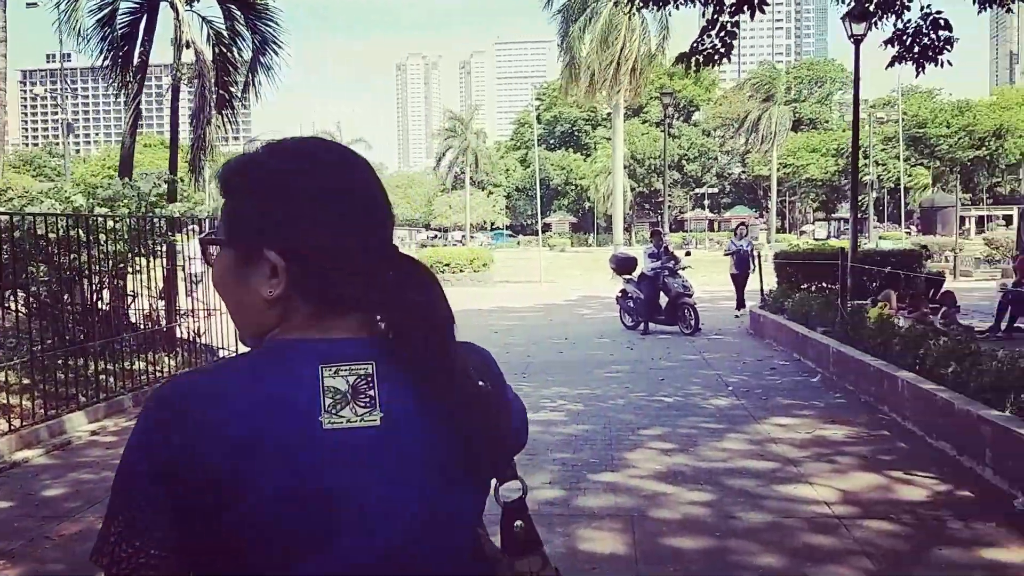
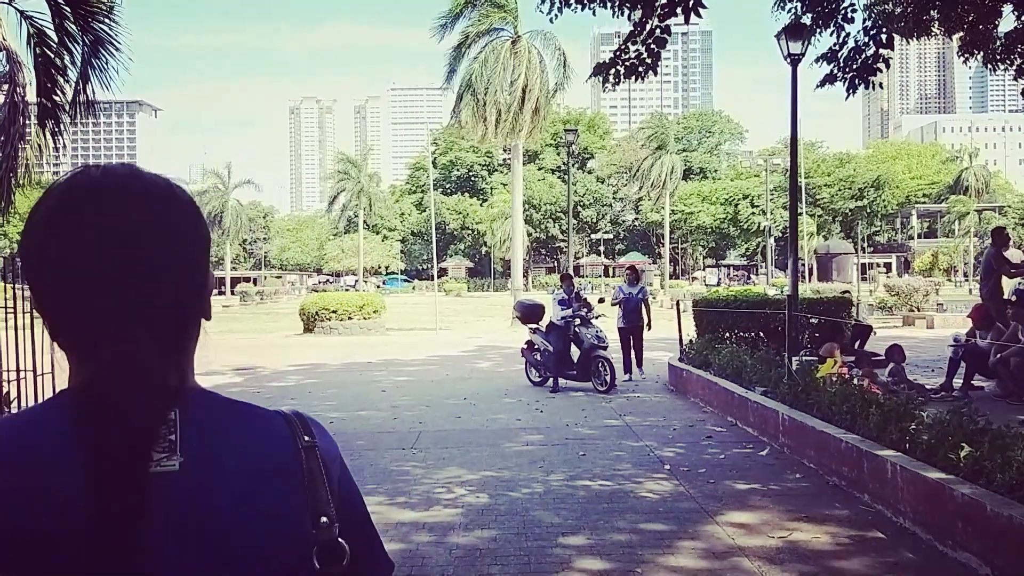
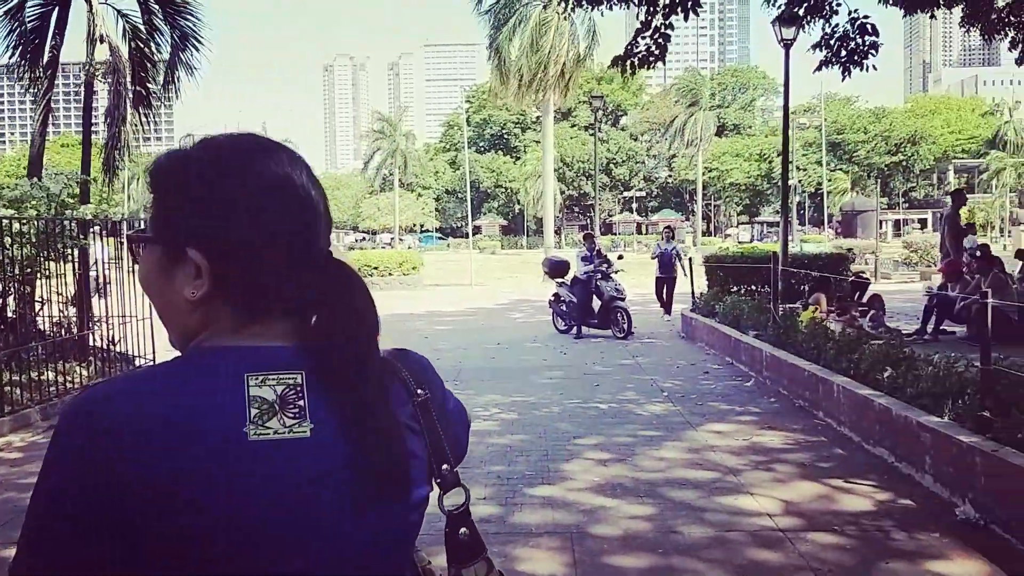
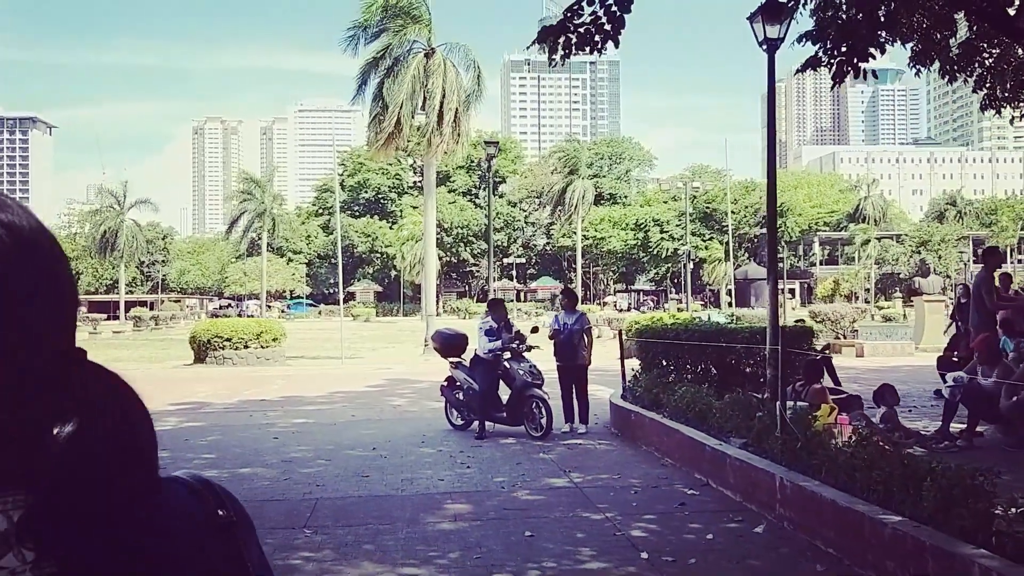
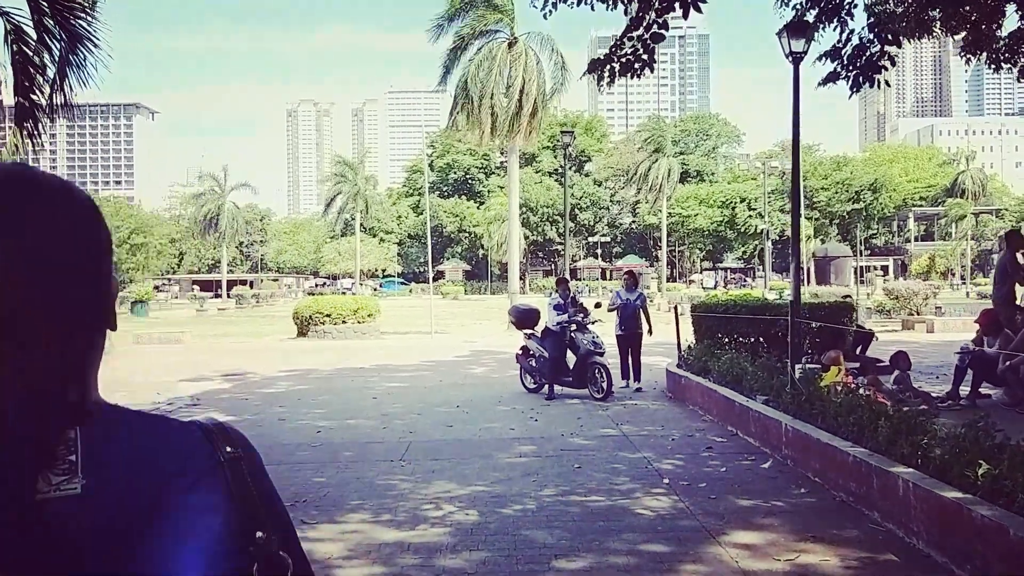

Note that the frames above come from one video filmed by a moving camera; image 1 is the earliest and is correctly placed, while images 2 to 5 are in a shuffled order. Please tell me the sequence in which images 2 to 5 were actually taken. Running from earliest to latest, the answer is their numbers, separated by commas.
3, 2, 5, 4
